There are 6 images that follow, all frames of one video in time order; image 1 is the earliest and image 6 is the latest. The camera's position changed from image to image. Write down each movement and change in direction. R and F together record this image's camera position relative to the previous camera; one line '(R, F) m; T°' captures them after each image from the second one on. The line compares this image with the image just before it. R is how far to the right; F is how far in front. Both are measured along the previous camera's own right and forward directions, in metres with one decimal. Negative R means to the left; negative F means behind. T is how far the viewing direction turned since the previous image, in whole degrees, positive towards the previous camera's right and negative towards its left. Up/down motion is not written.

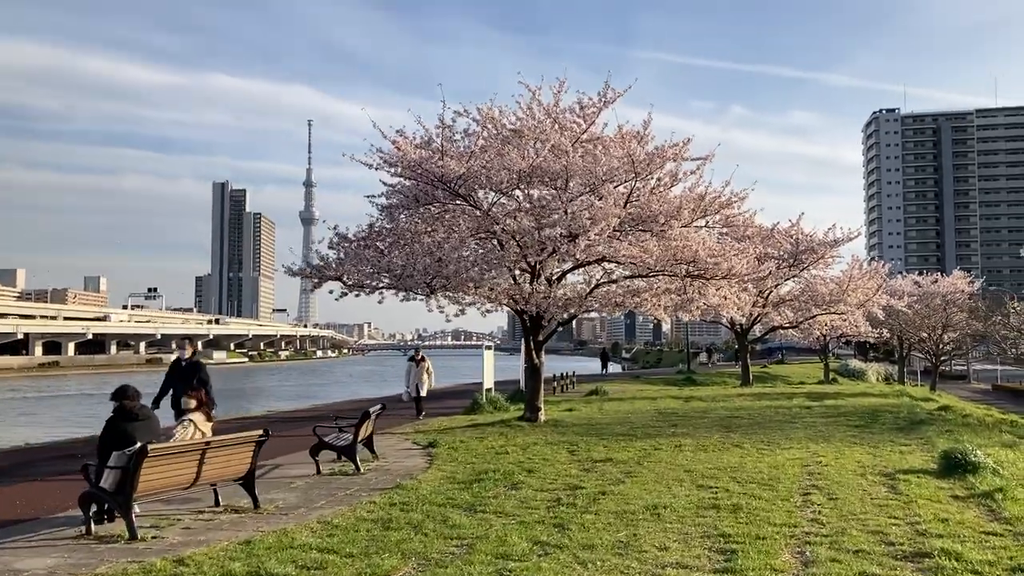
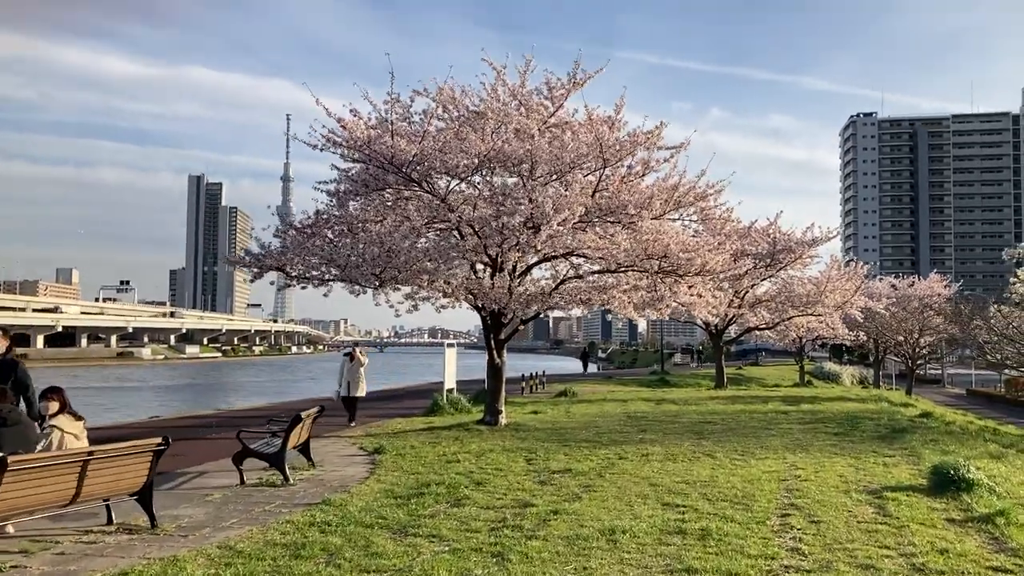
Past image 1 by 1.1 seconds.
(+0.3, +1.1) m; +1°
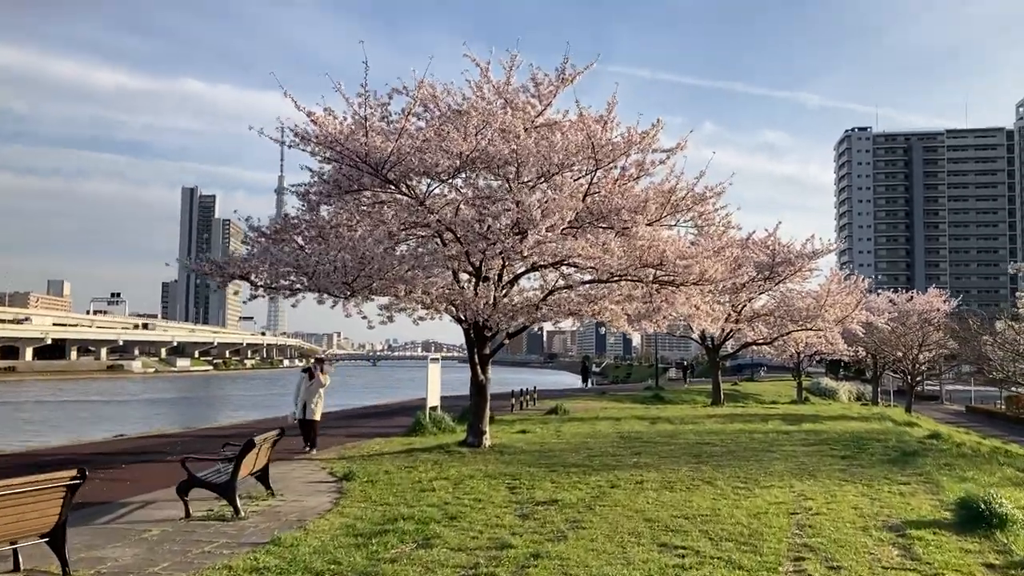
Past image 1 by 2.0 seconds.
(+0.1, +1.0) m; 0°
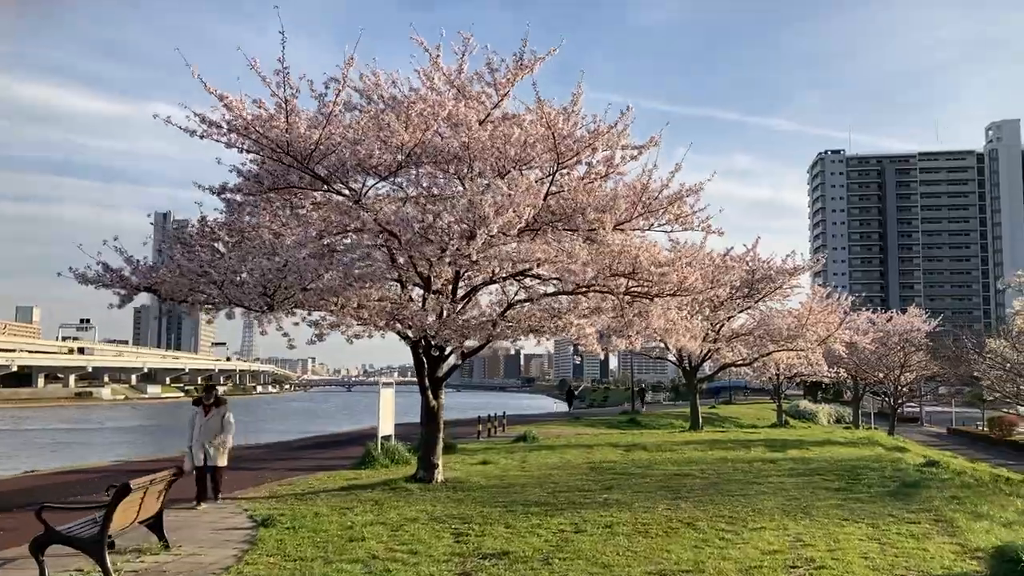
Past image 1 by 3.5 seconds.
(+0.3, +1.5) m; +2°
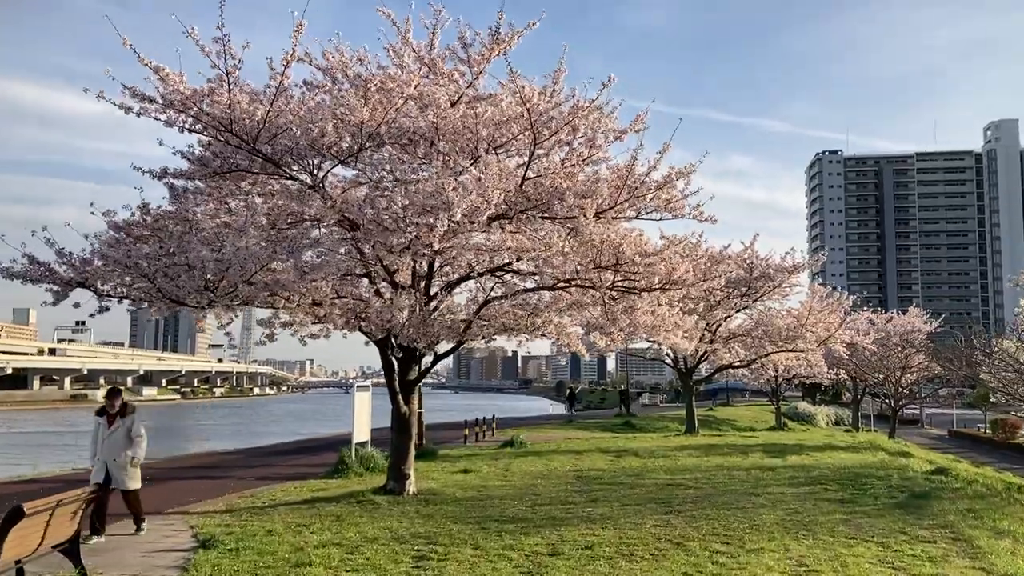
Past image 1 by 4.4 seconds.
(+0.3, +1.0) m; 0°
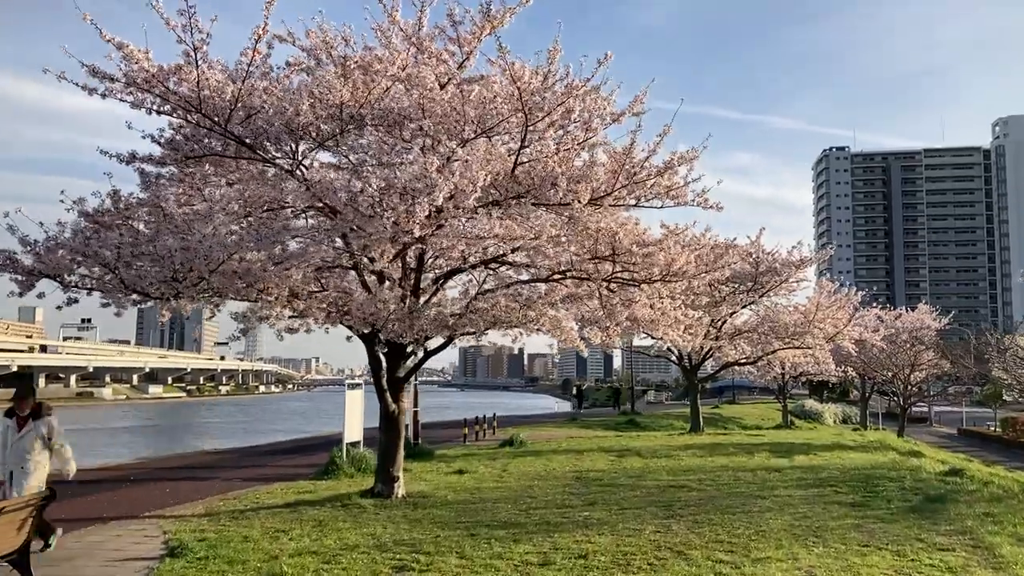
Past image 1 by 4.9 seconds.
(+0.2, +0.6) m; 0°
